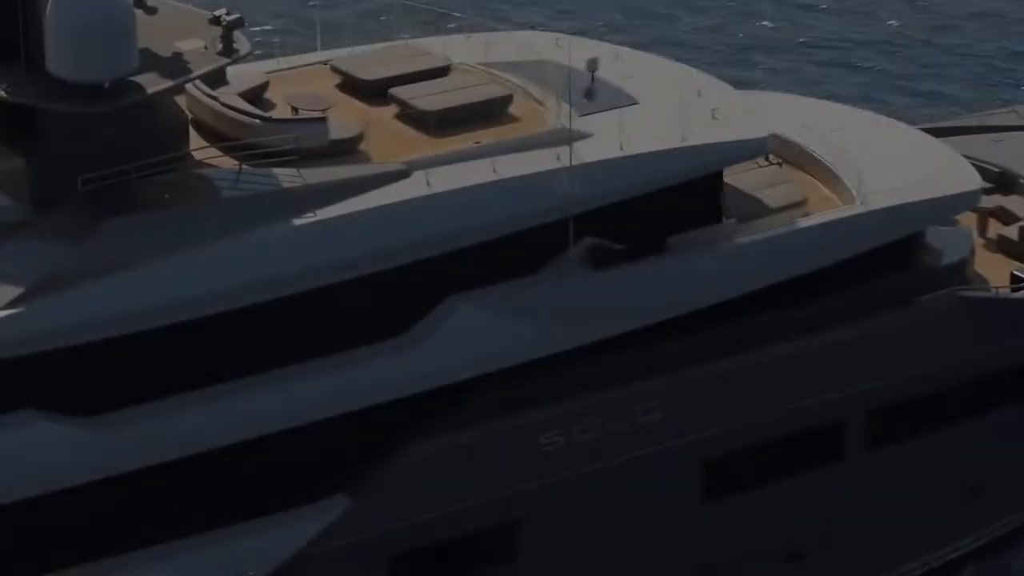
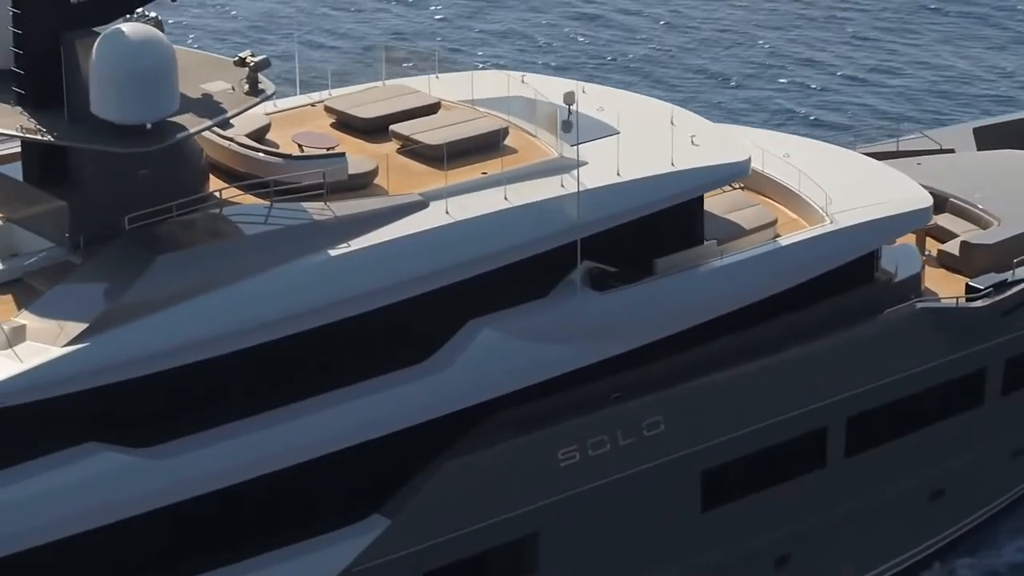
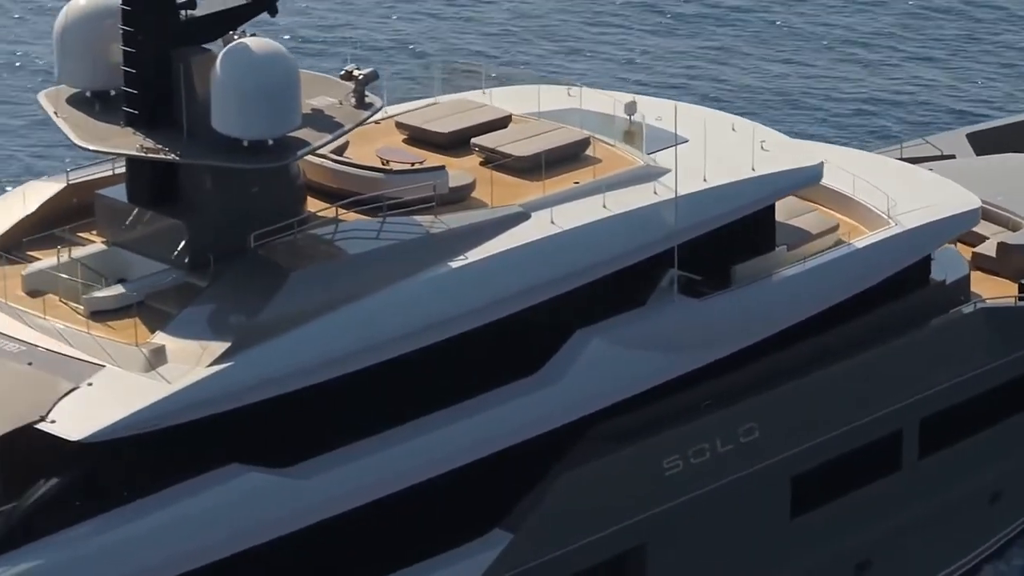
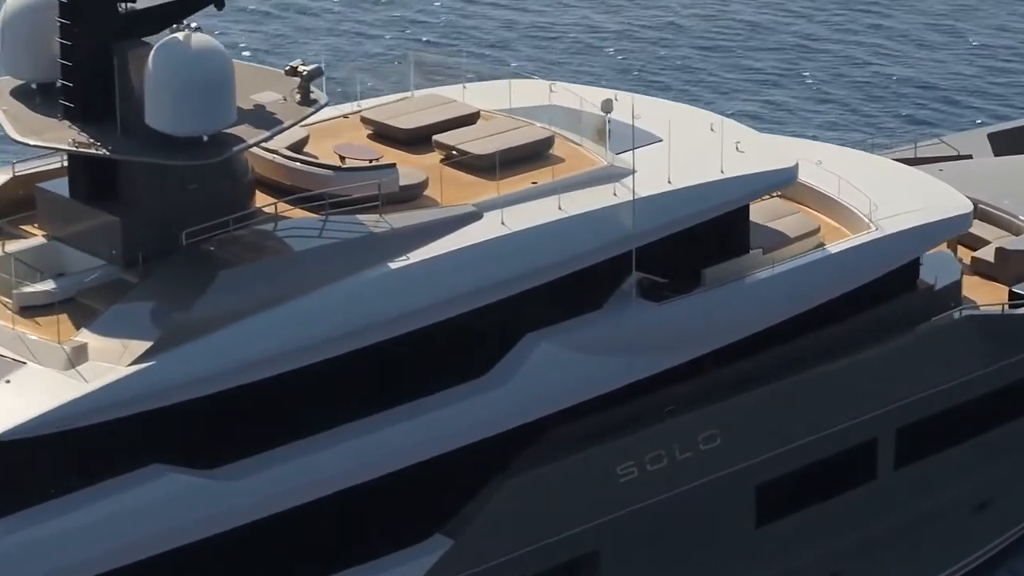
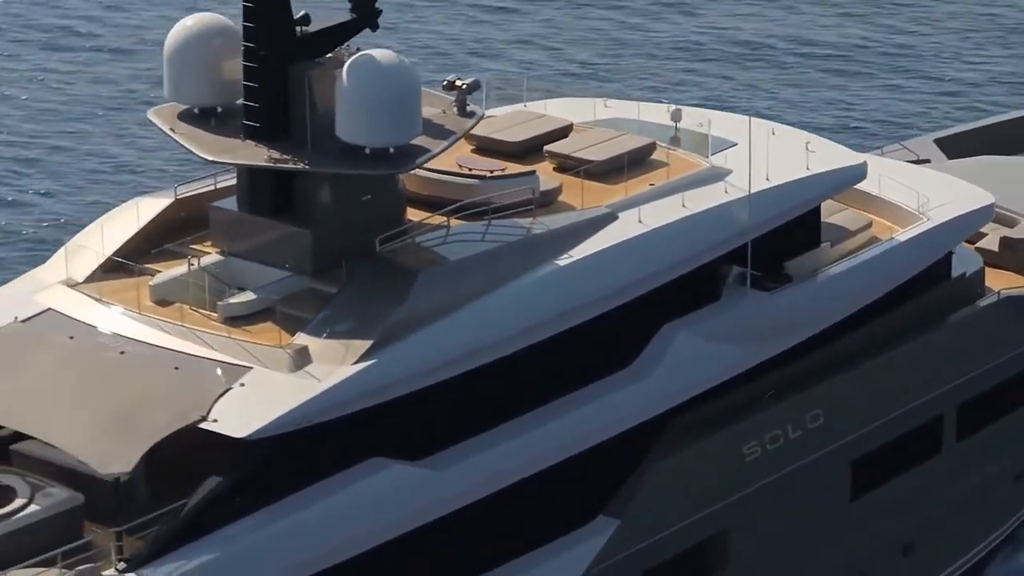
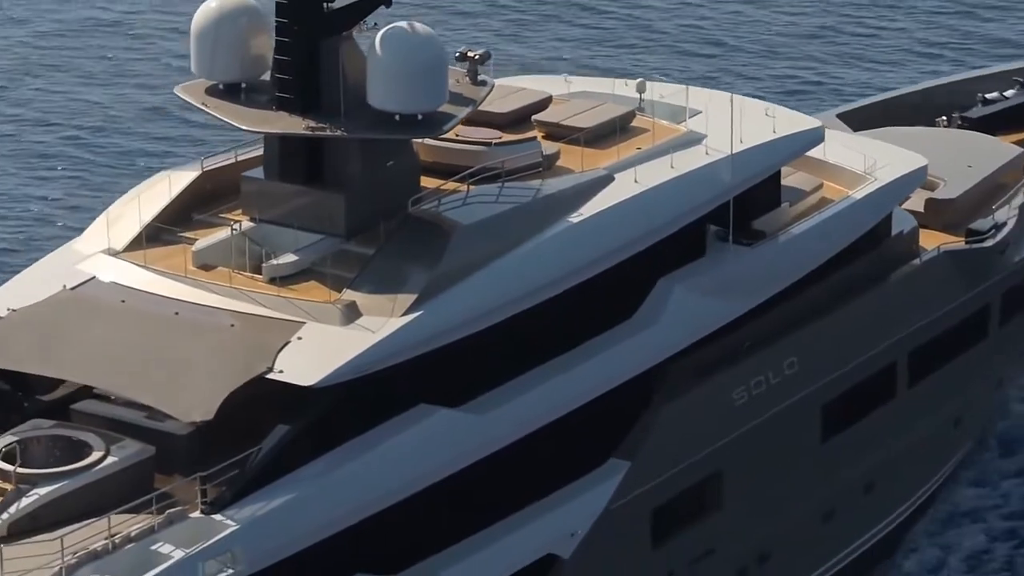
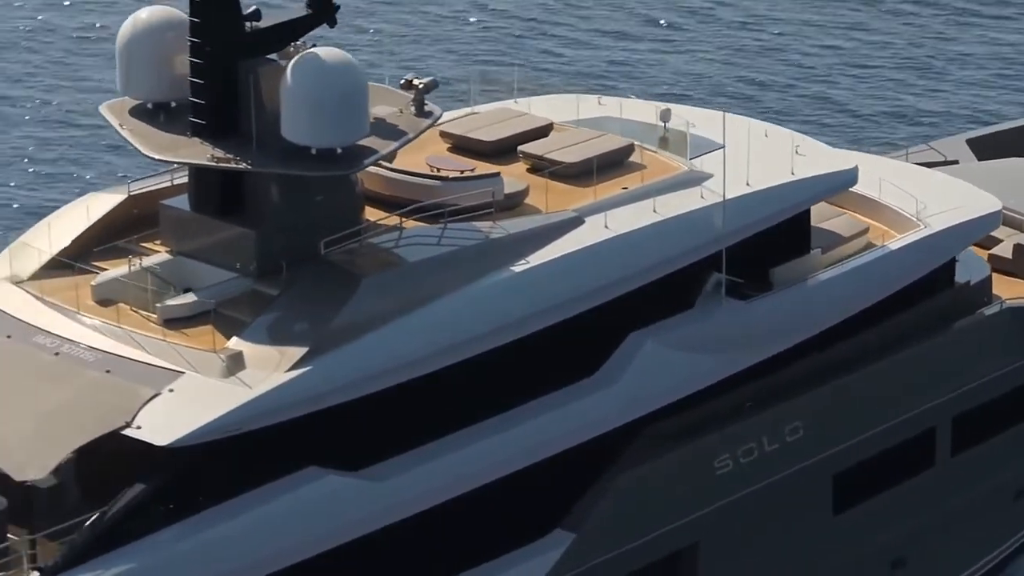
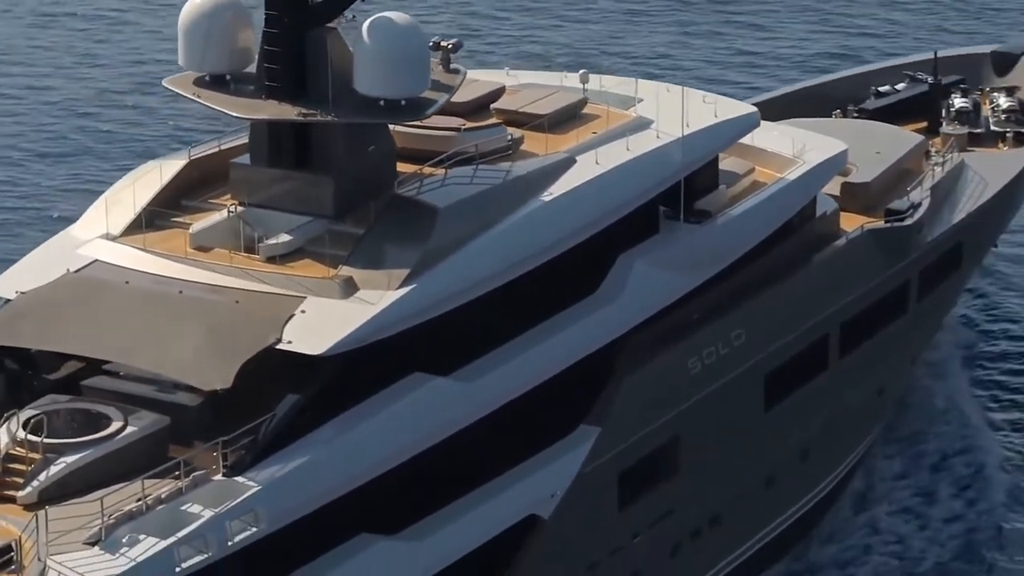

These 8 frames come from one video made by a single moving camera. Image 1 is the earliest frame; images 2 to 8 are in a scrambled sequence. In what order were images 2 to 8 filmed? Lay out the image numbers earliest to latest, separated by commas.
2, 4, 3, 7, 5, 6, 8
